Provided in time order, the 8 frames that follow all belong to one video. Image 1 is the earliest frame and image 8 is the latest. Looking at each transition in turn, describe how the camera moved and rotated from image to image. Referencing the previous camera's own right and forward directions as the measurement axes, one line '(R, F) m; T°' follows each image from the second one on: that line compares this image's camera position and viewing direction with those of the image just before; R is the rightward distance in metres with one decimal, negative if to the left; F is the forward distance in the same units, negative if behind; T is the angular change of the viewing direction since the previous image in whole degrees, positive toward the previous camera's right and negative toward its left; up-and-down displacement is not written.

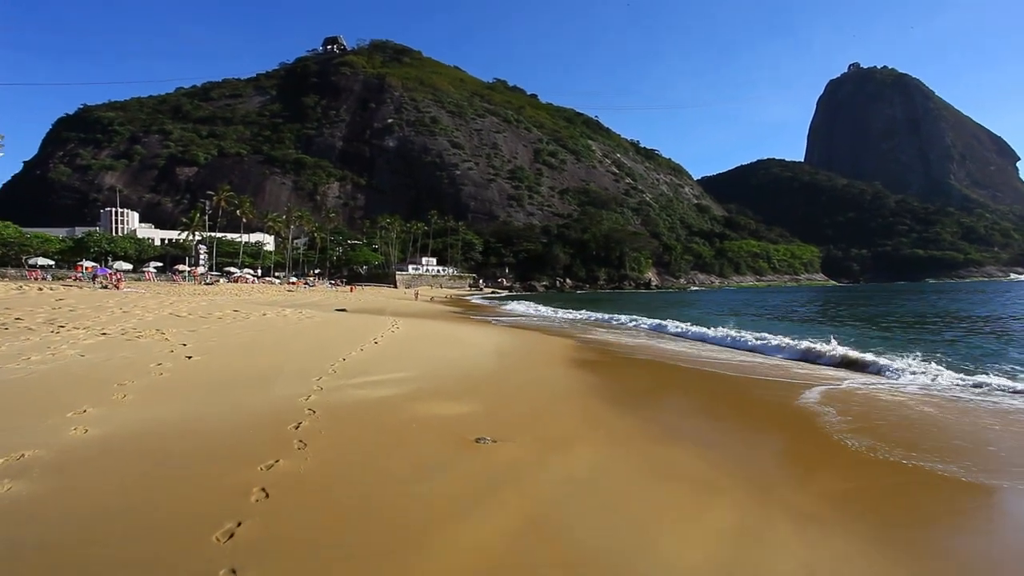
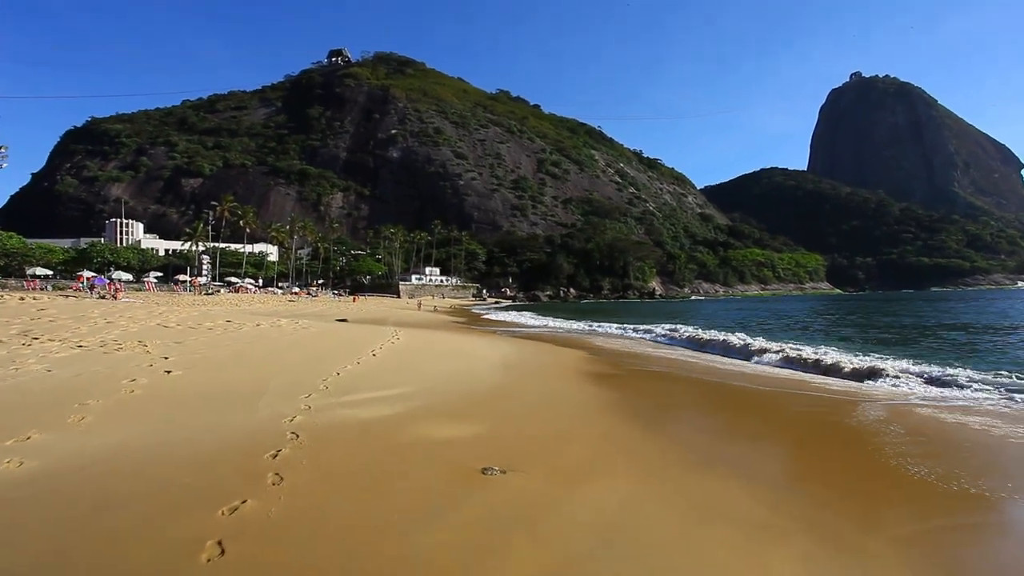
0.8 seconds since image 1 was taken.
(0.0, +0.6) m; 0°
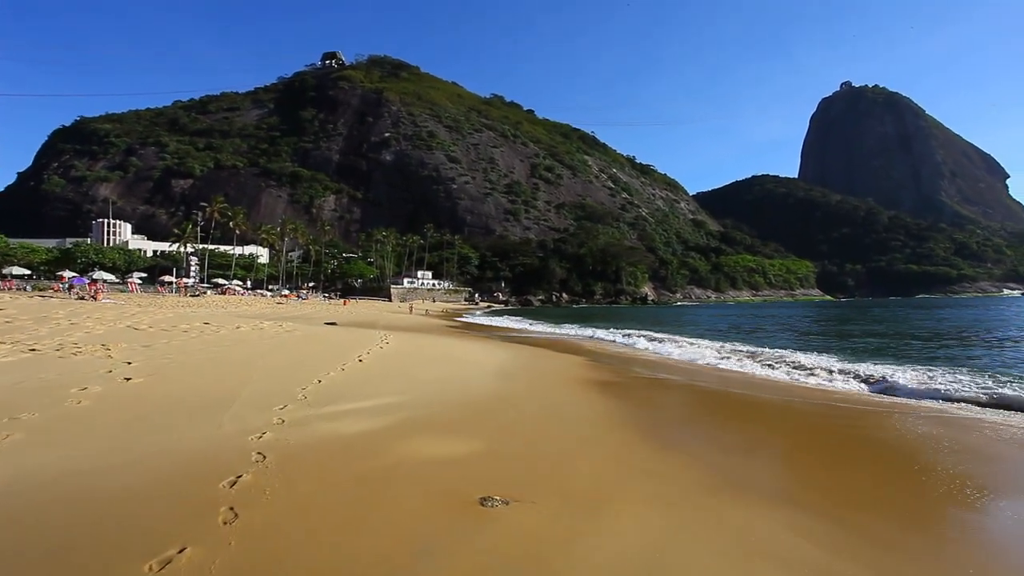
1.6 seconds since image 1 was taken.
(-0.1, +0.6) m; +1°
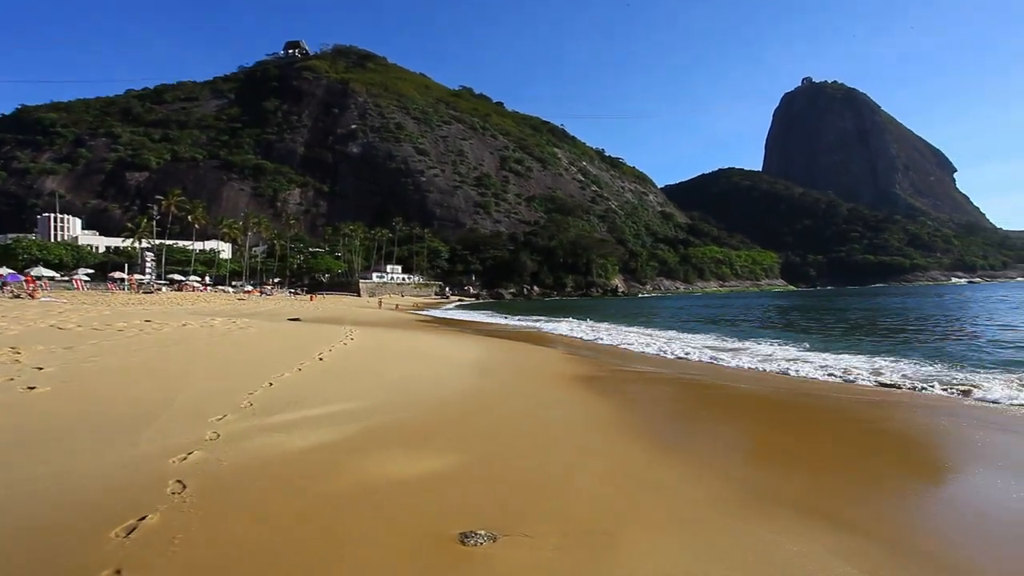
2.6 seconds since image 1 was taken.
(-0.1, +0.8) m; +3°
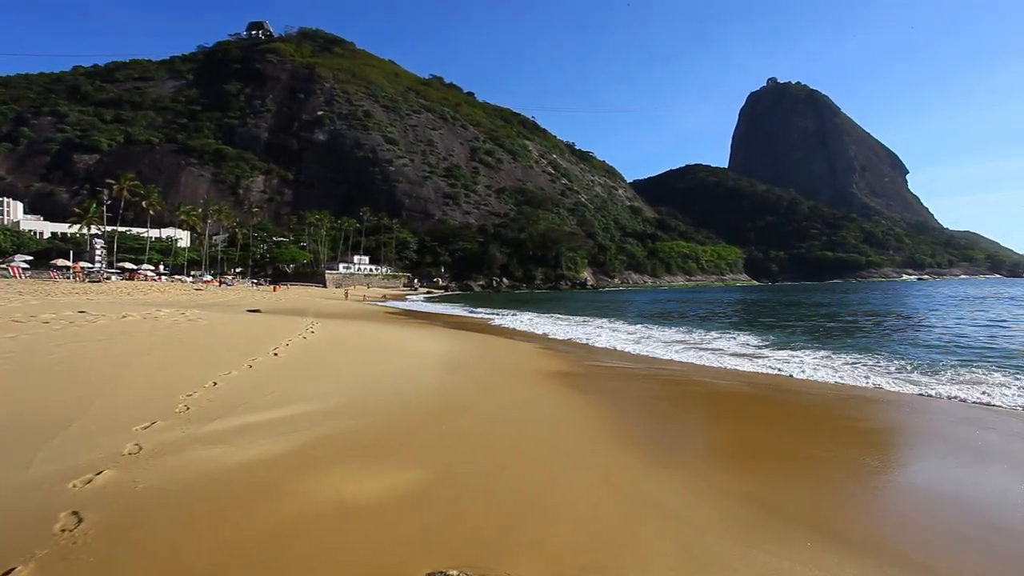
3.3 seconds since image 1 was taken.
(0.0, +0.5) m; +3°
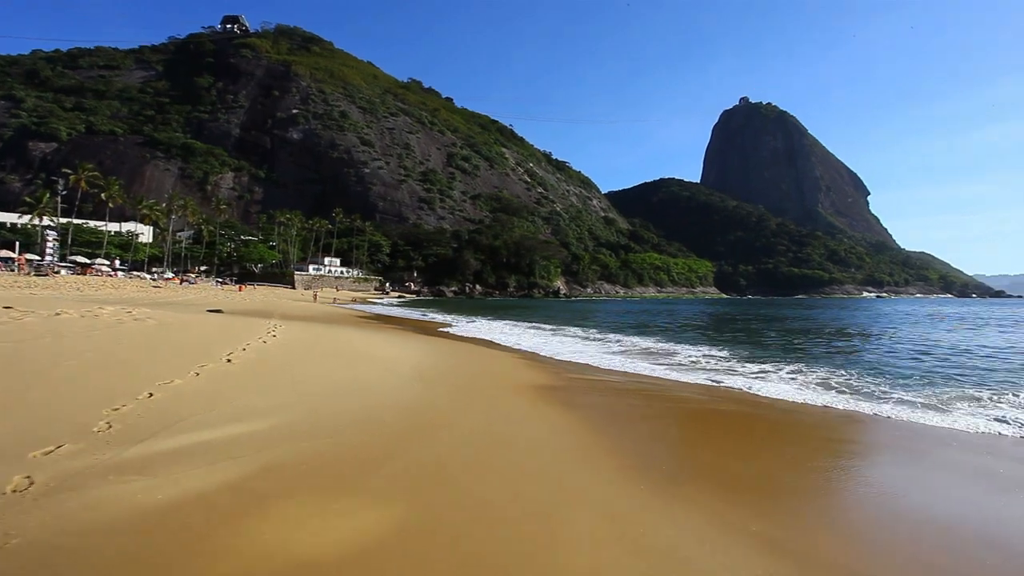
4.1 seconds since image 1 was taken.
(-0.1, +0.6) m; +3°
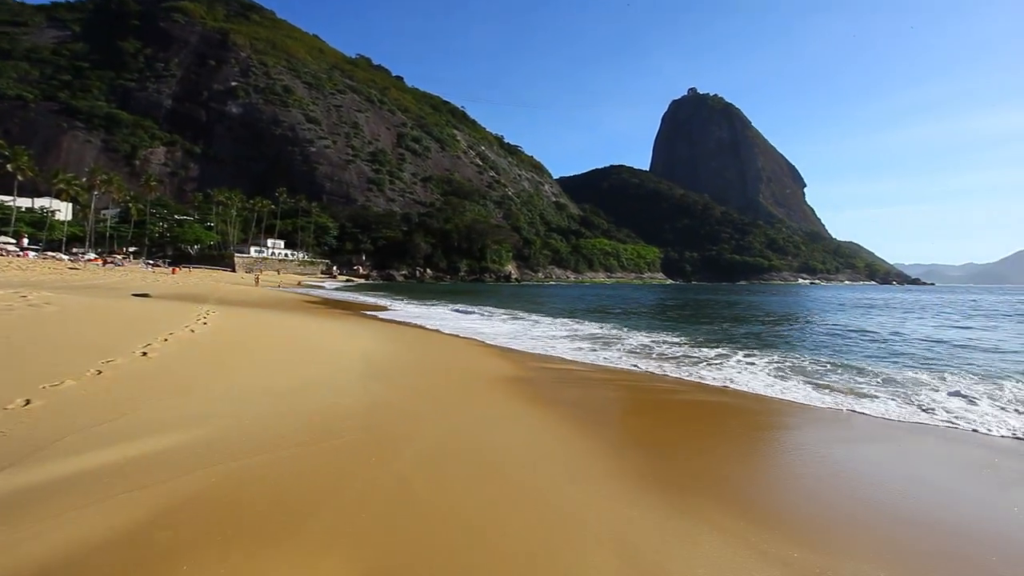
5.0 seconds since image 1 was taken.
(-0.2, +0.8) m; +5°
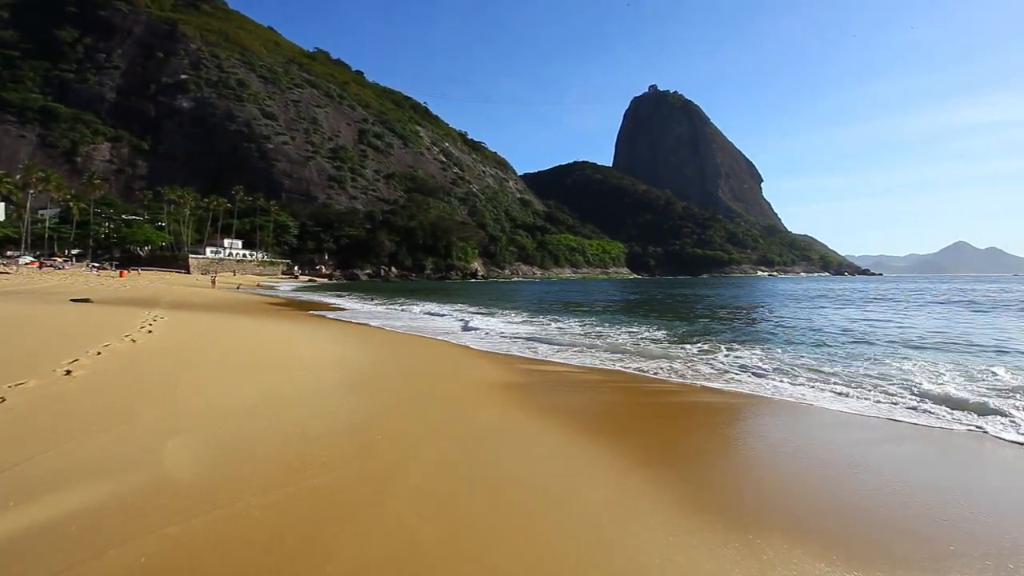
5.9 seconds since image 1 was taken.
(-0.2, +0.6) m; +4°
